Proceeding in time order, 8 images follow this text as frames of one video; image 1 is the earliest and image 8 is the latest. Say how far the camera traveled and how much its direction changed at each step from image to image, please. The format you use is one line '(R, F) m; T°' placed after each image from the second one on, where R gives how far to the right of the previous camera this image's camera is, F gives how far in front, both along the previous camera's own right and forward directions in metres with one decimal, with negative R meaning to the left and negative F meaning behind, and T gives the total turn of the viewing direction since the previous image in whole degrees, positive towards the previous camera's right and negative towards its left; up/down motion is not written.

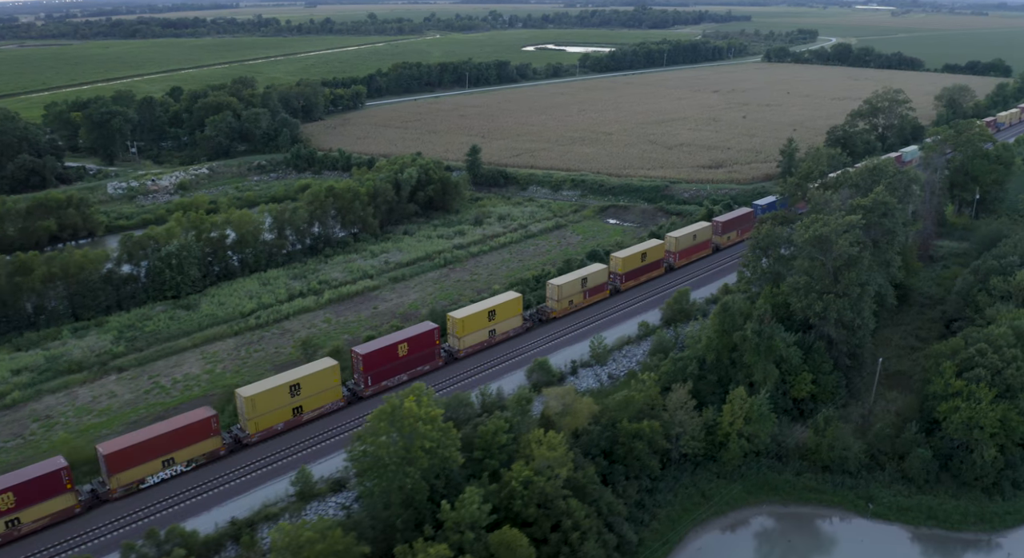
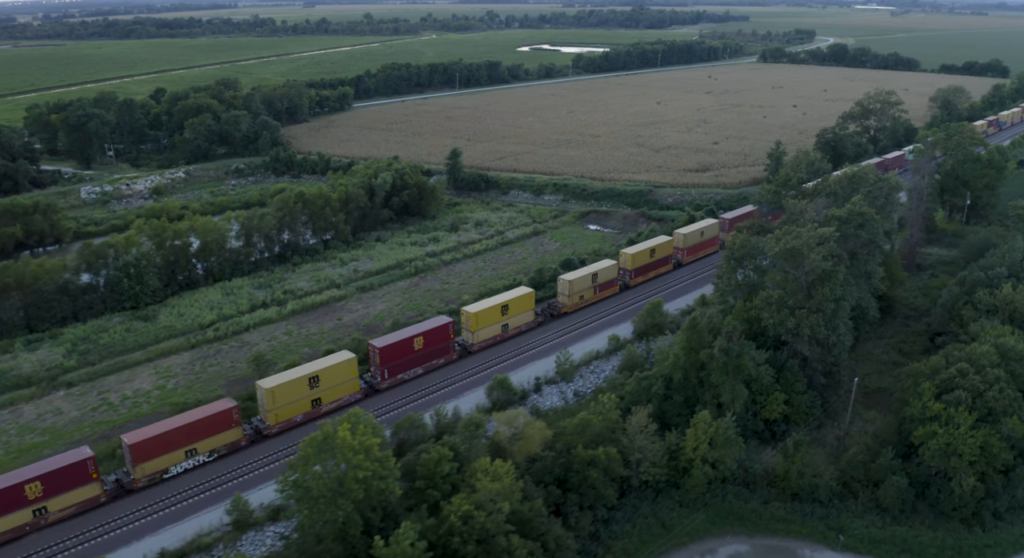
(+1.9, +1.9) m; 0°
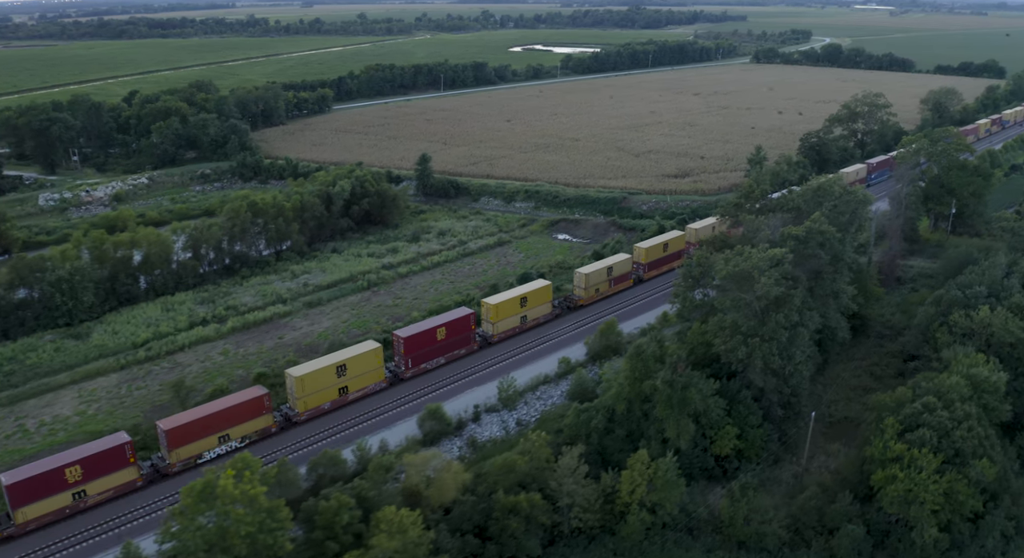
(+2.8, +2.8) m; 0°
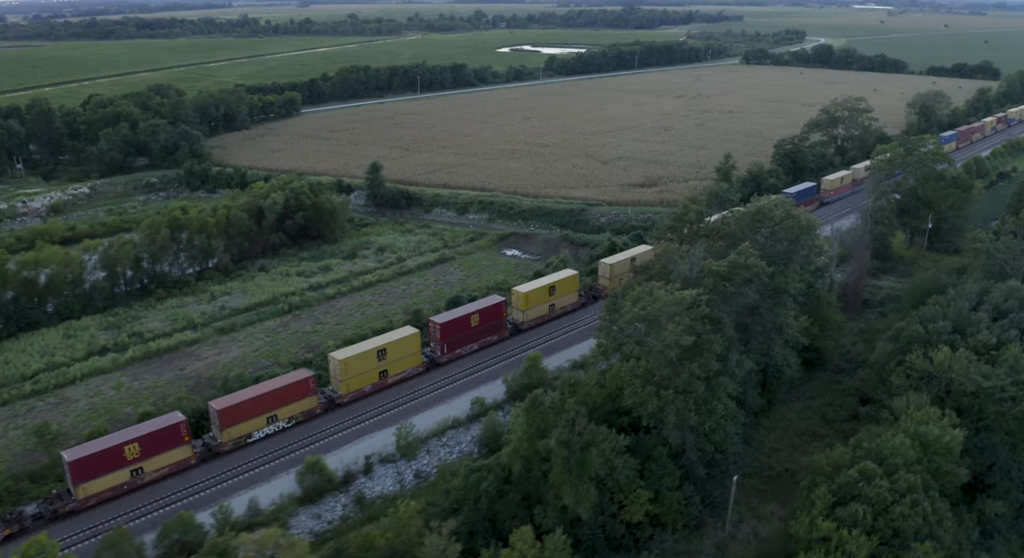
(+4.1, +4.2) m; 0°
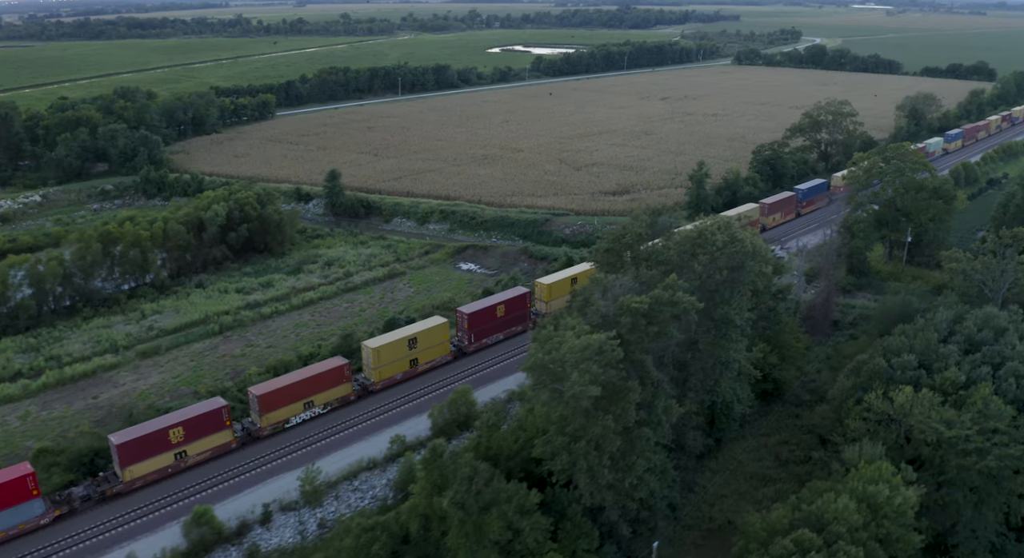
(+3.1, +3.2) m; 0°
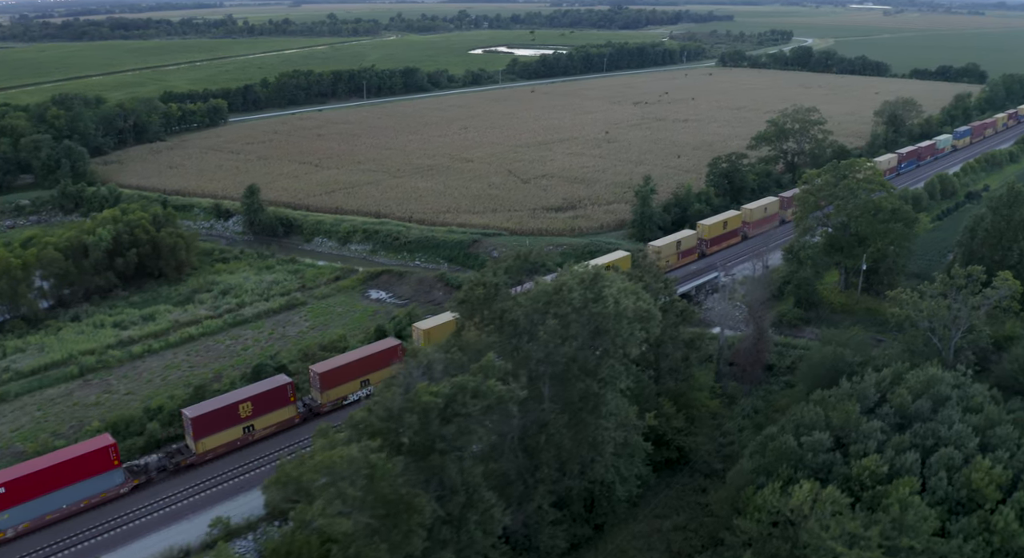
(+5.2, +5.4) m; 0°
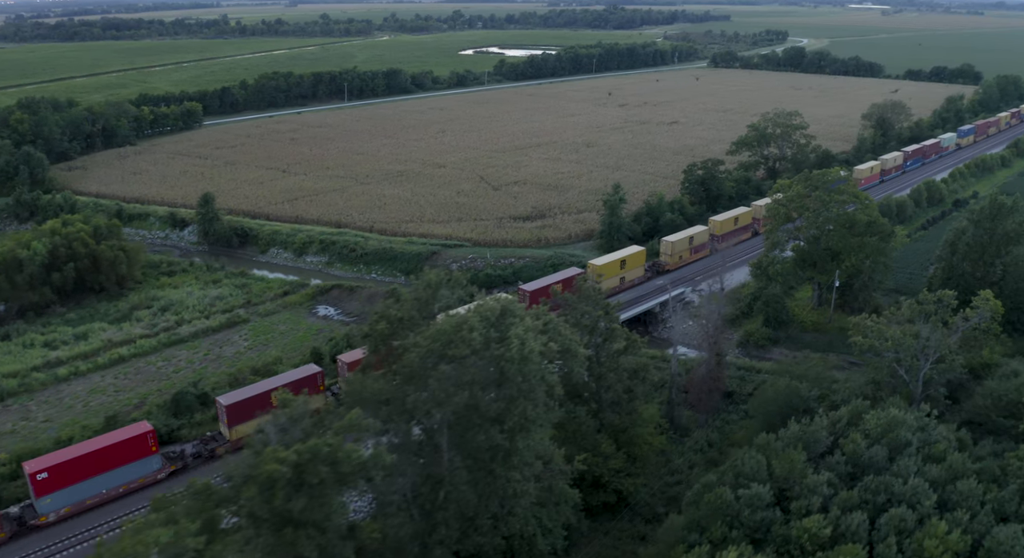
(+2.5, +2.6) m; 0°
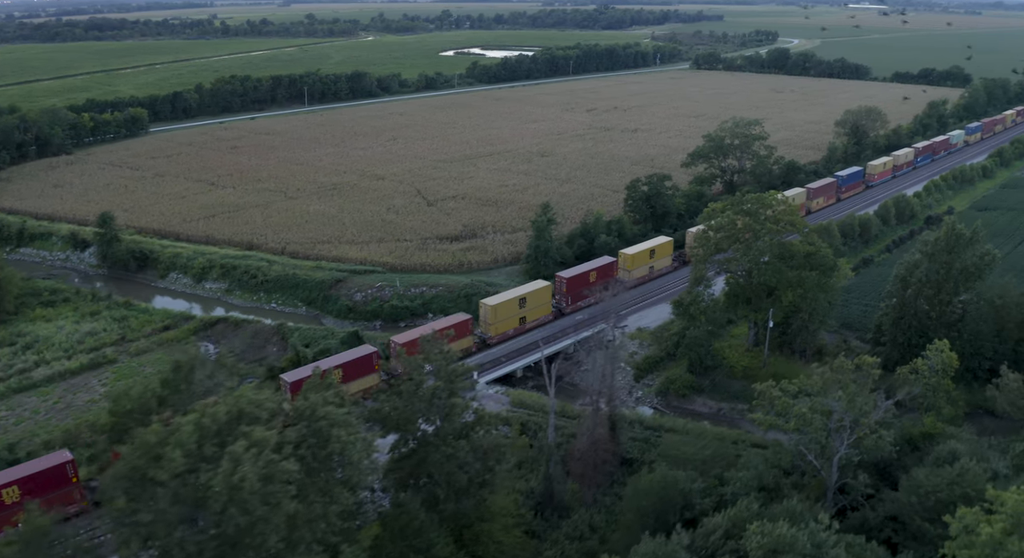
(+4.9, +5.1) m; 0°
